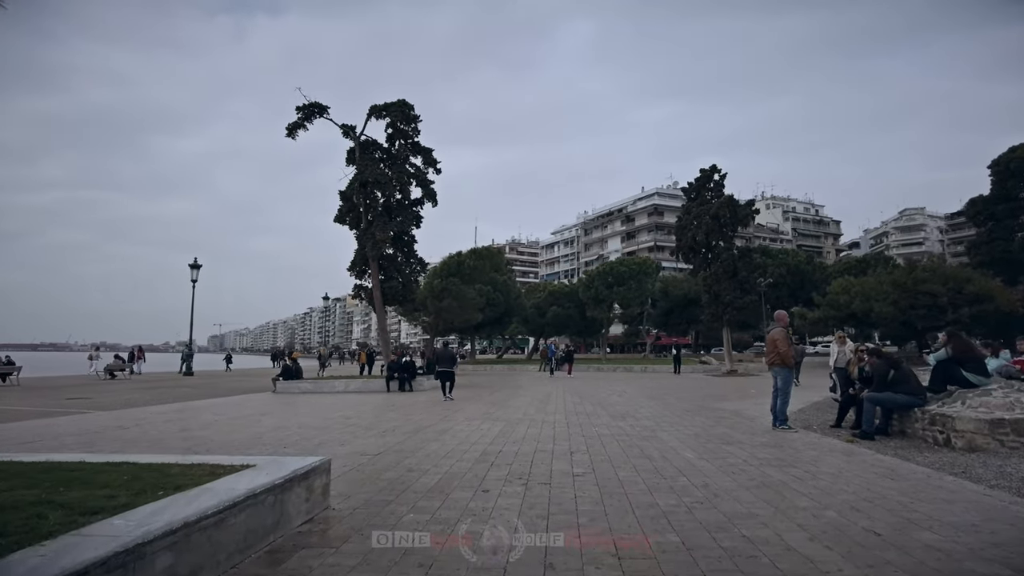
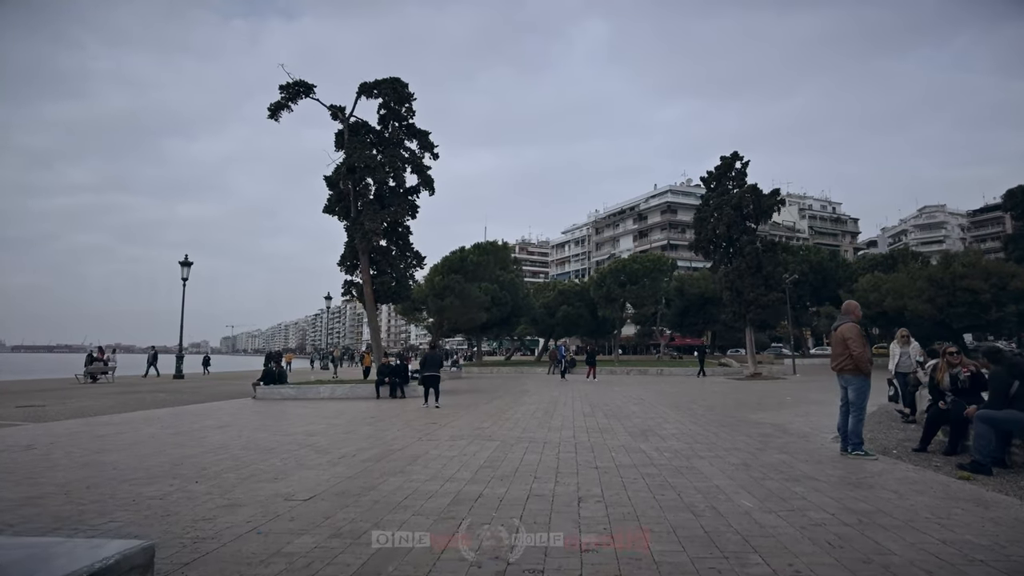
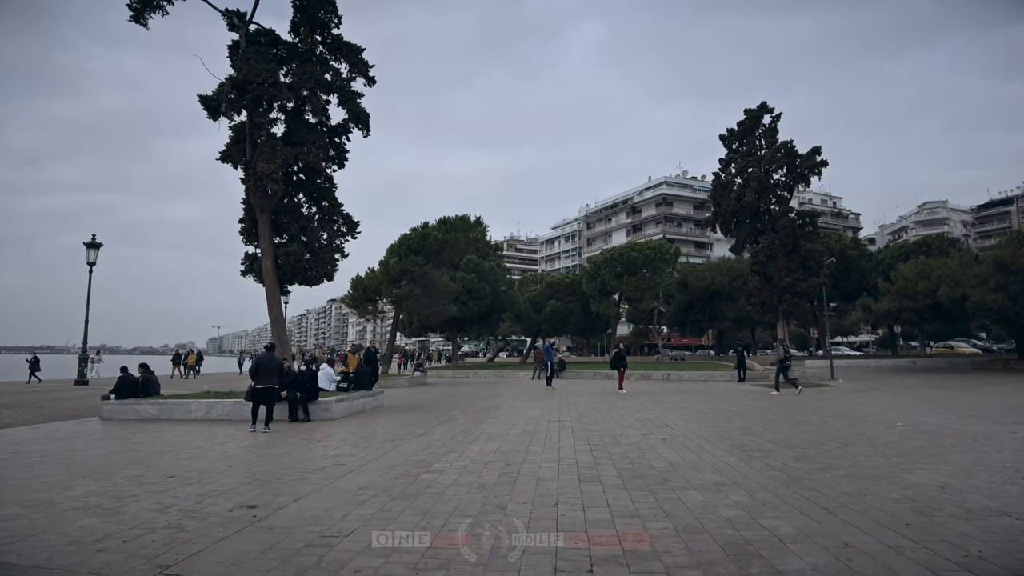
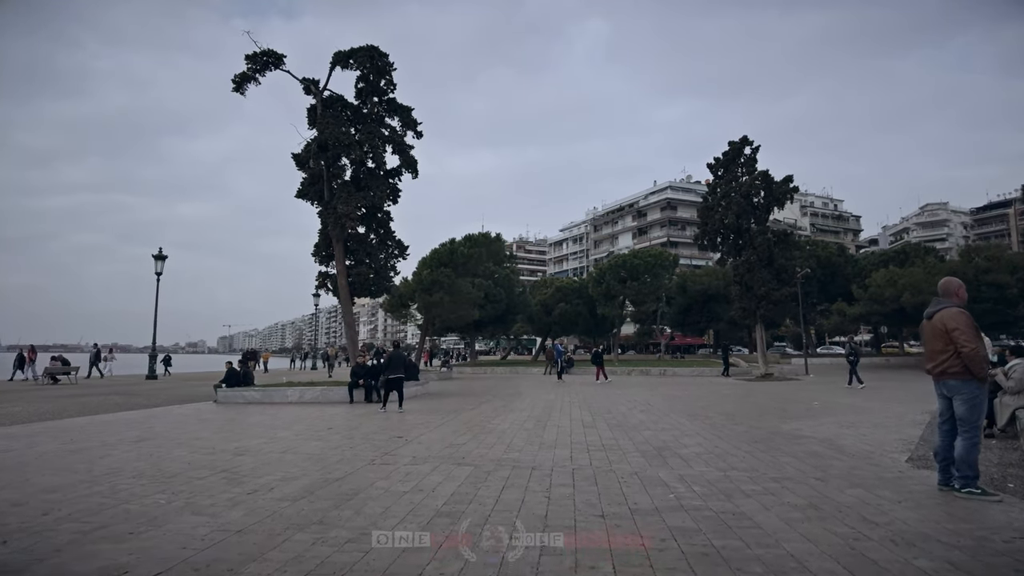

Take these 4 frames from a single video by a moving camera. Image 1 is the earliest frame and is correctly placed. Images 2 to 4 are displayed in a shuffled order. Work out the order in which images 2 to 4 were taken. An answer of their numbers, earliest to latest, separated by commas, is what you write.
2, 4, 3
